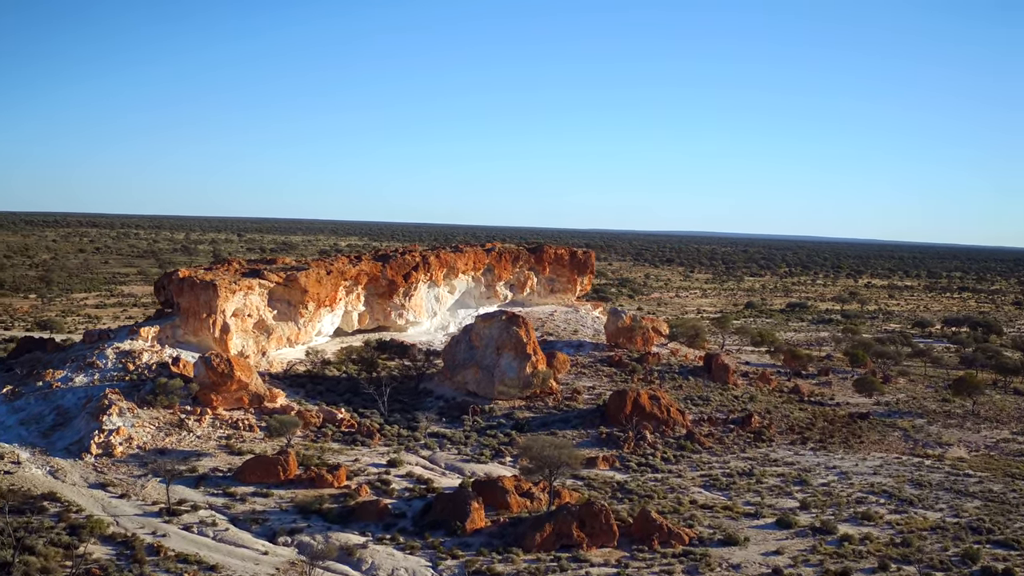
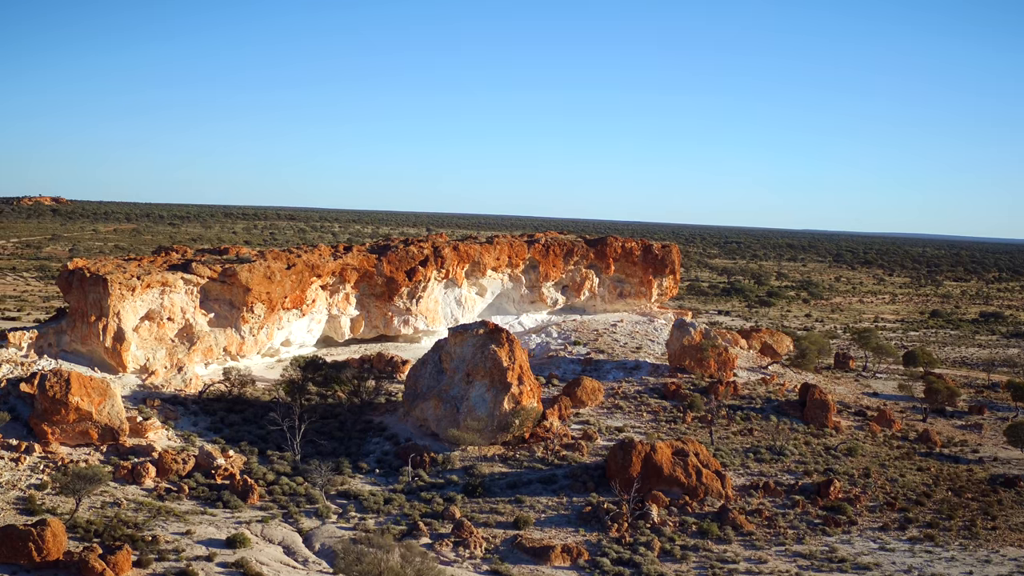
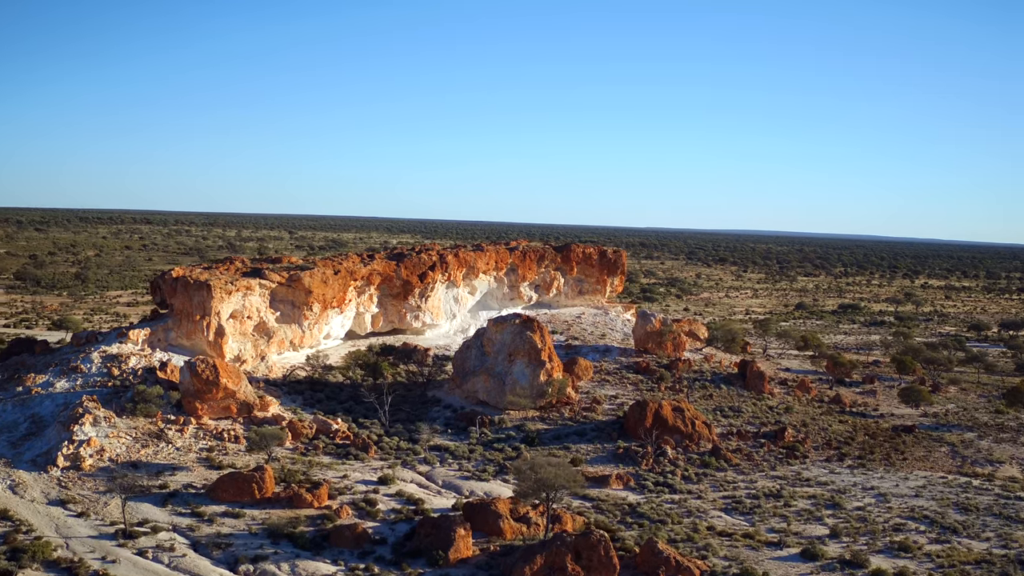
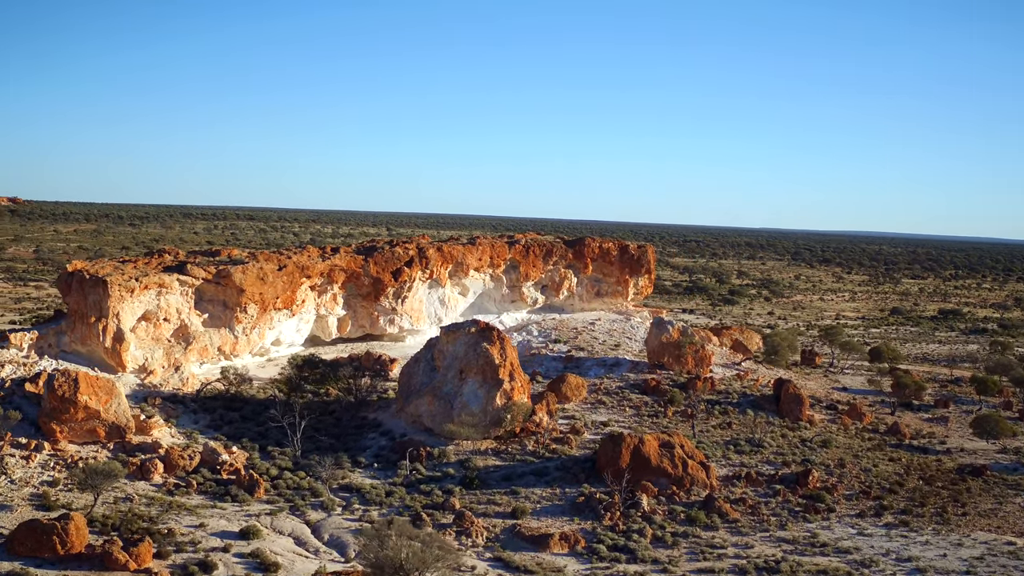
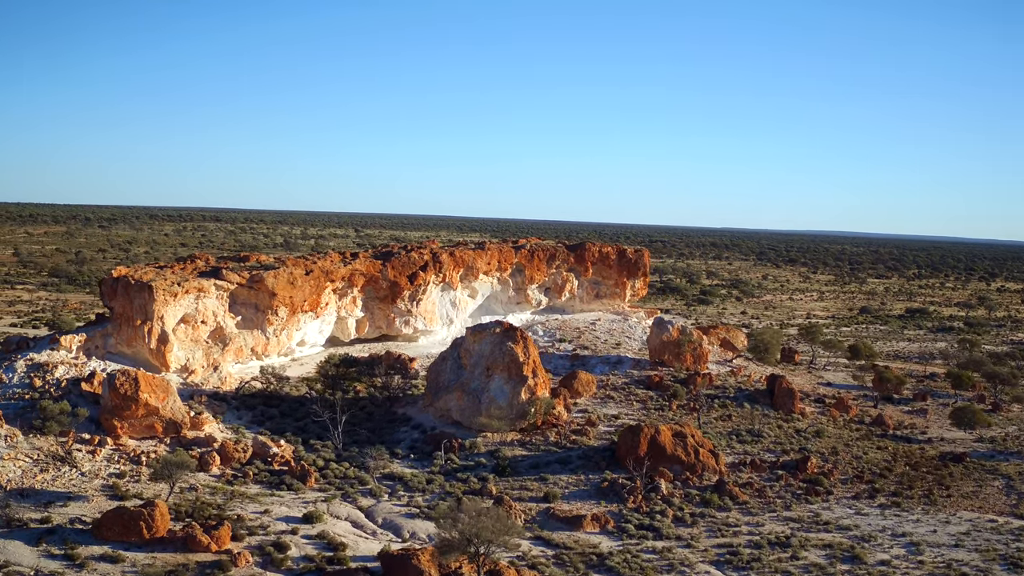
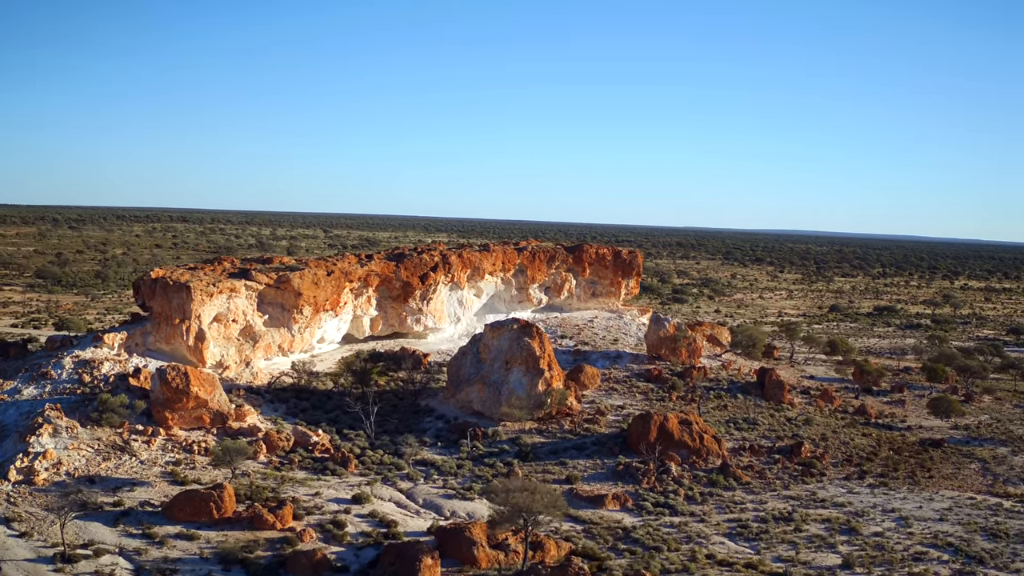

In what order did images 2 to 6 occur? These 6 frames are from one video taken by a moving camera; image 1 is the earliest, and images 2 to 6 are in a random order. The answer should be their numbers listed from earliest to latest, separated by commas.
3, 6, 5, 4, 2
